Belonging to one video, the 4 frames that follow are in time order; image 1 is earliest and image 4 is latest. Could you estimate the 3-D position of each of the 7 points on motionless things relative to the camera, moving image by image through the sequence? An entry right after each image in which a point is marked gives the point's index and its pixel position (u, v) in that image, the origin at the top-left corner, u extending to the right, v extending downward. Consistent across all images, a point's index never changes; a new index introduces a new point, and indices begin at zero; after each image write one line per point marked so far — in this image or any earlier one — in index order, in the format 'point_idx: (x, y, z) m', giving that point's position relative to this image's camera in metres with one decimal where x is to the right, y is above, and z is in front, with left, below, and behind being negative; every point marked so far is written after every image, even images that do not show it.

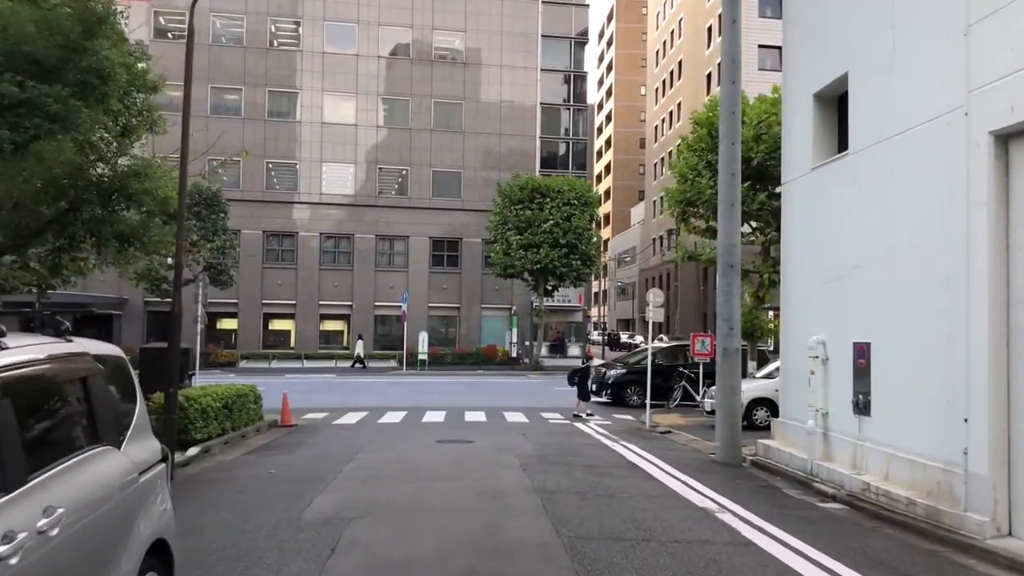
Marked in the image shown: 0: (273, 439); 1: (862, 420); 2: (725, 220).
0: (-3.7, -2.4, +14.6) m
1: (+3.8, -1.4, +10.2) m
2: (+2.9, +0.9, +12.8) m
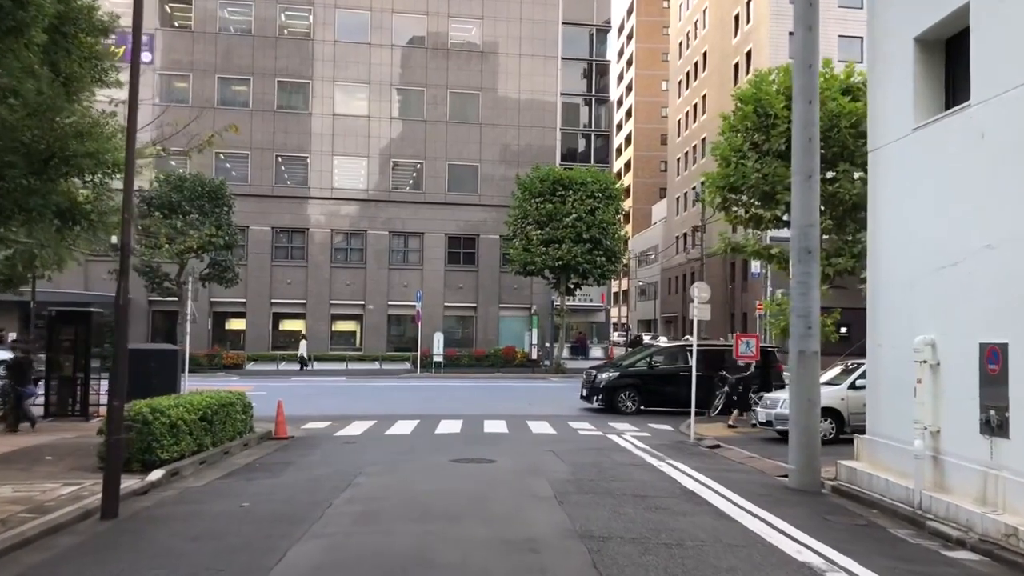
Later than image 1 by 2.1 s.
0: (-3.3, -2.3, +12.5) m
1: (+4.1, -1.3, +8.0) m
2: (+3.2, +1.0, +10.5) m
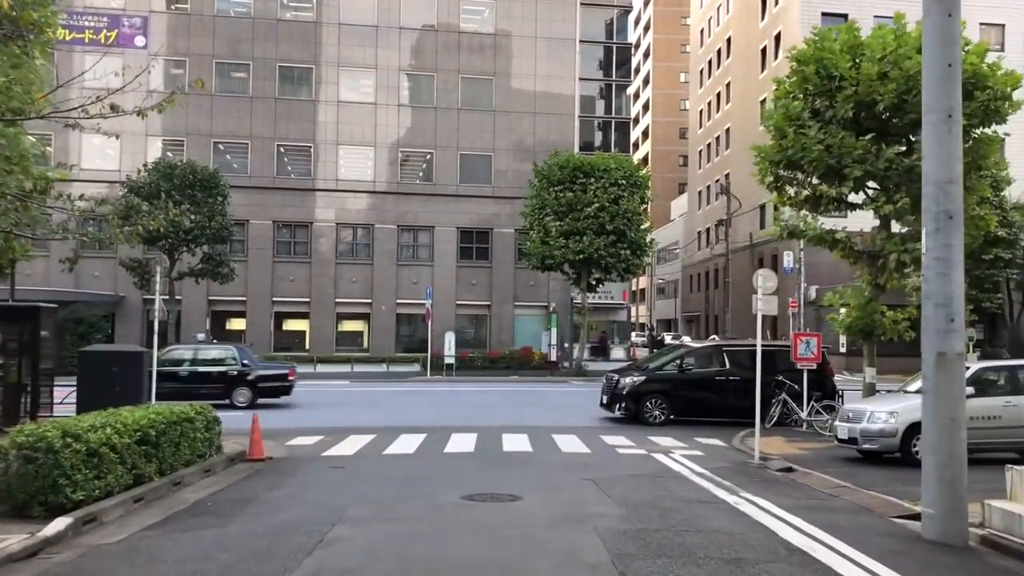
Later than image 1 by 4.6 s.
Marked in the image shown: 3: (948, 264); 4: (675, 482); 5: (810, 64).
0: (-3.0, -2.1, +9.8) m
1: (+4.3, -1.1, +5.2) m
2: (+3.5, +1.2, +7.8) m
3: (+3.6, +0.2, +7.7) m
4: (+1.8, -2.1, +10.4) m
5: (+5.5, +4.1, +17.3) m
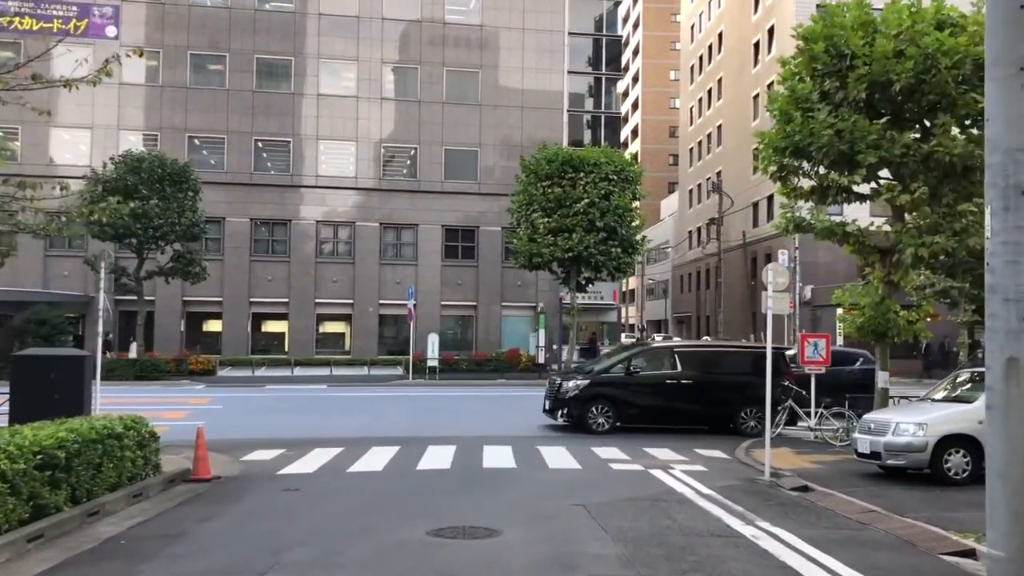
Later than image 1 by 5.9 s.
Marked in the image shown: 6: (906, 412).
0: (-3.2, -2.1, +8.3) m
1: (+4.2, -1.1, +3.8) m
2: (+3.3, +1.3, +6.4) m
3: (+3.4, +0.3, +6.3) m
4: (+1.6, -2.1, +9.0) m
5: (+5.2, +4.2, +15.9) m
6: (+4.8, -1.5, +11.4) m
